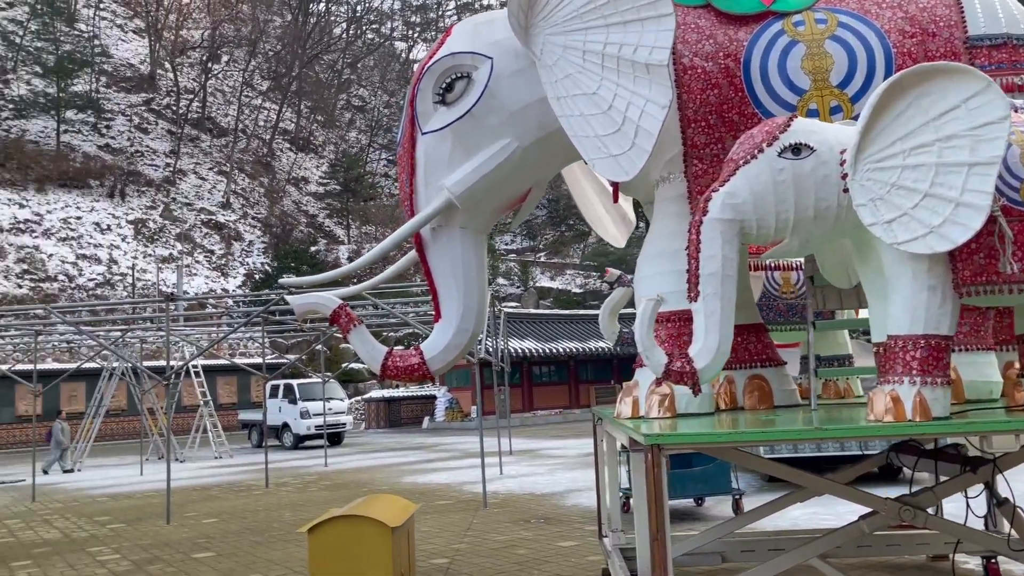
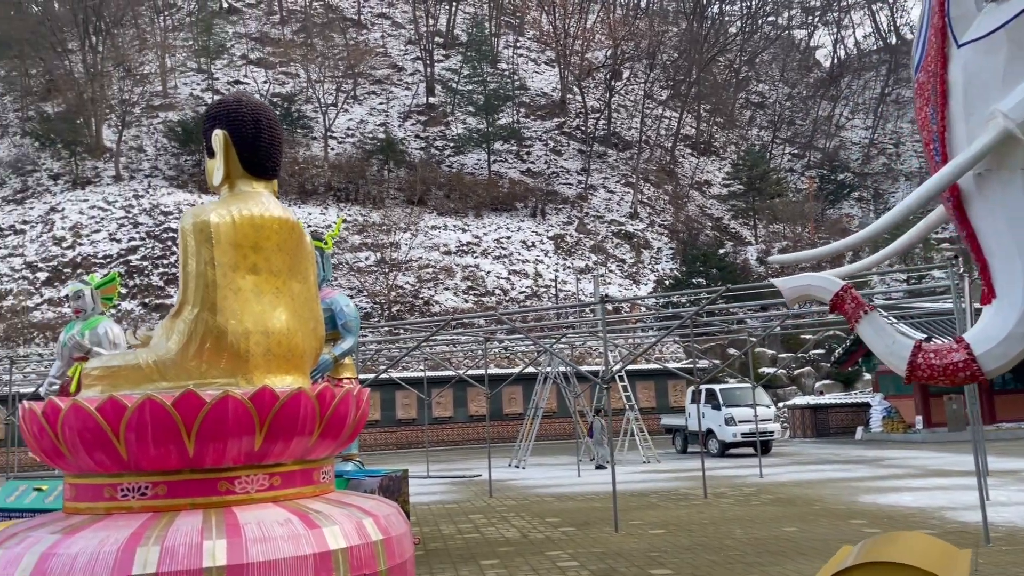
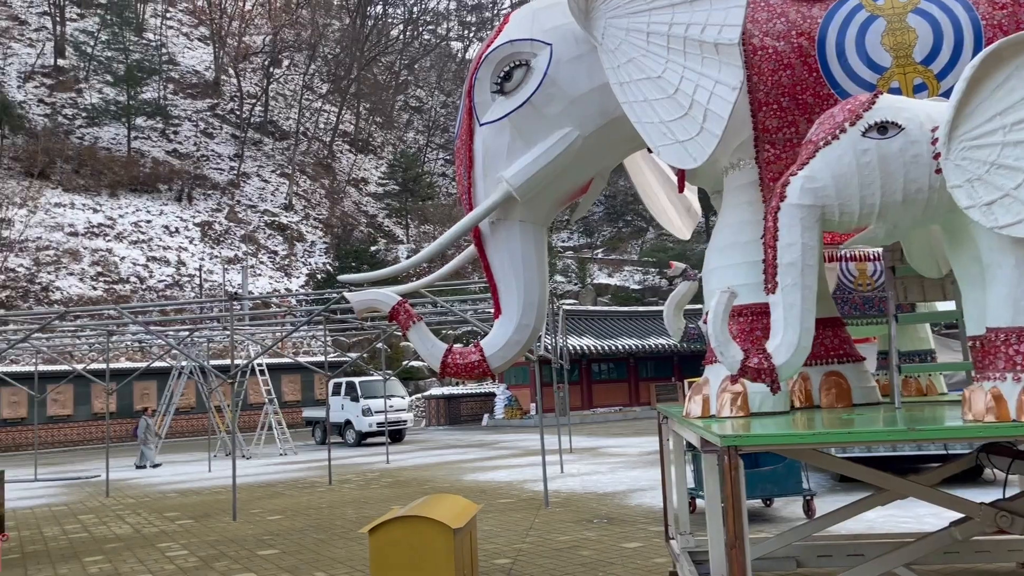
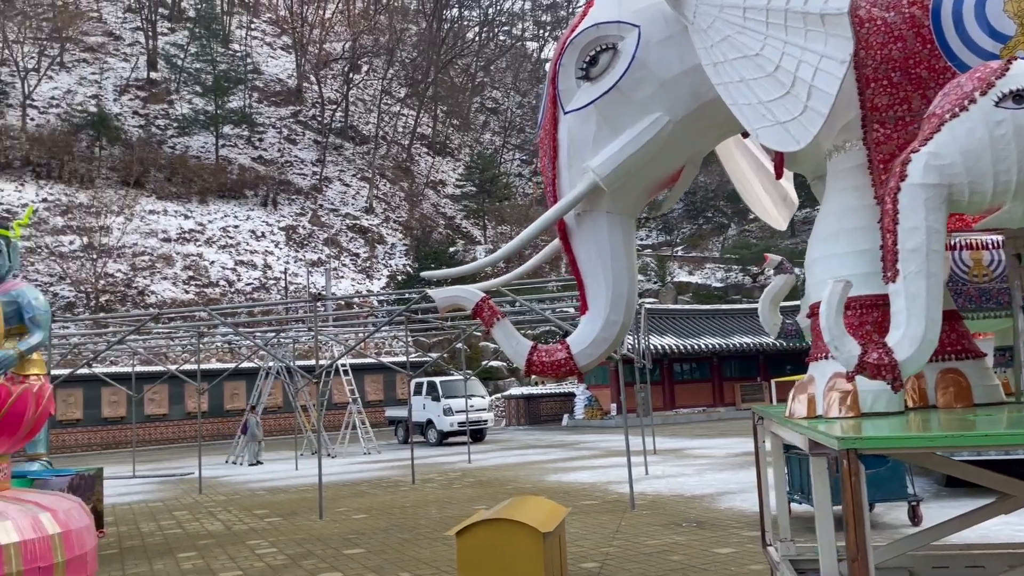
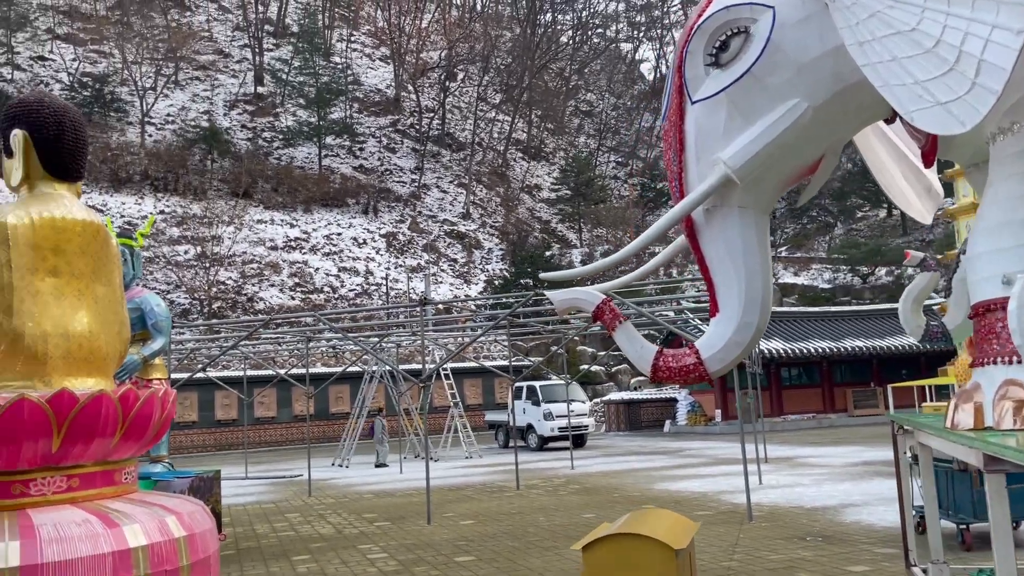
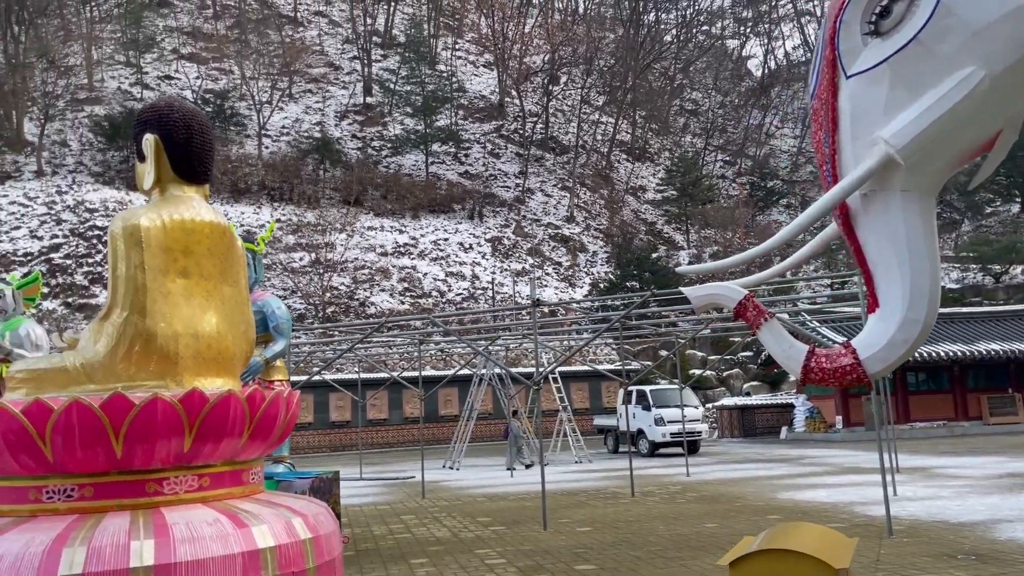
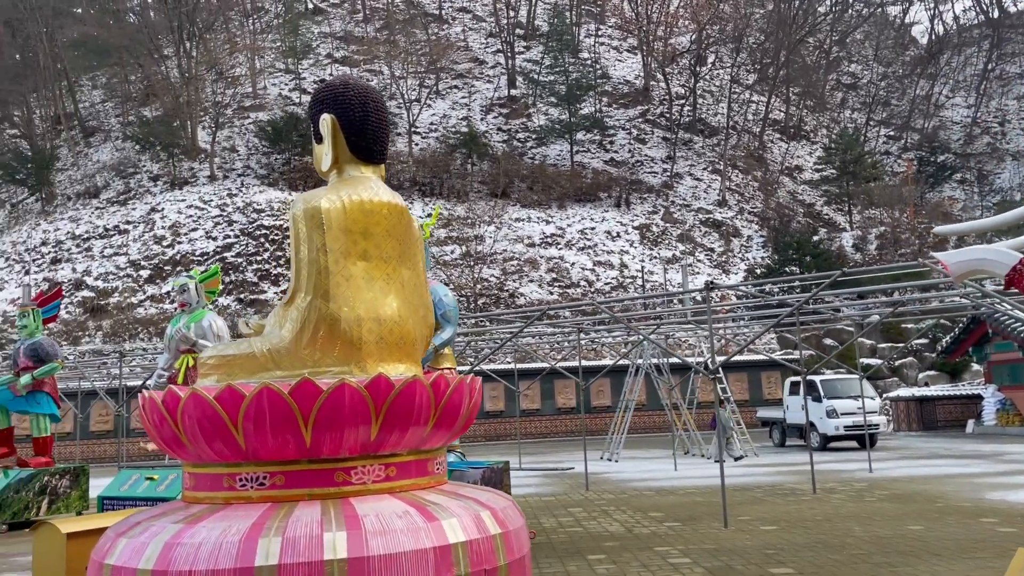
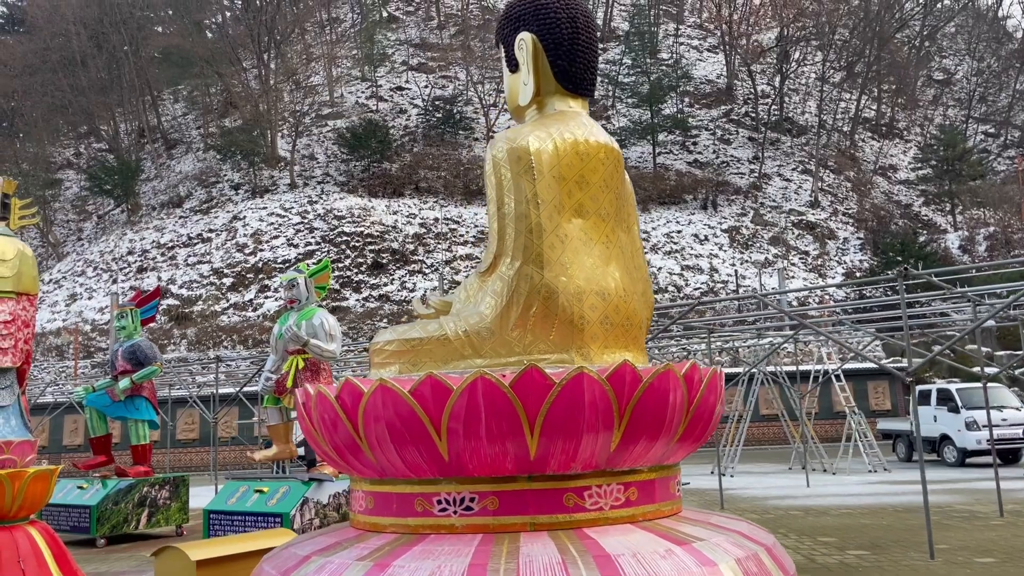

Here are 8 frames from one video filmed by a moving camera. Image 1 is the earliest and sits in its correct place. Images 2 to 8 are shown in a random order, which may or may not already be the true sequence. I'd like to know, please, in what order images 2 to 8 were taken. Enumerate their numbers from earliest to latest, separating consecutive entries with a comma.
3, 4, 5, 6, 2, 7, 8
